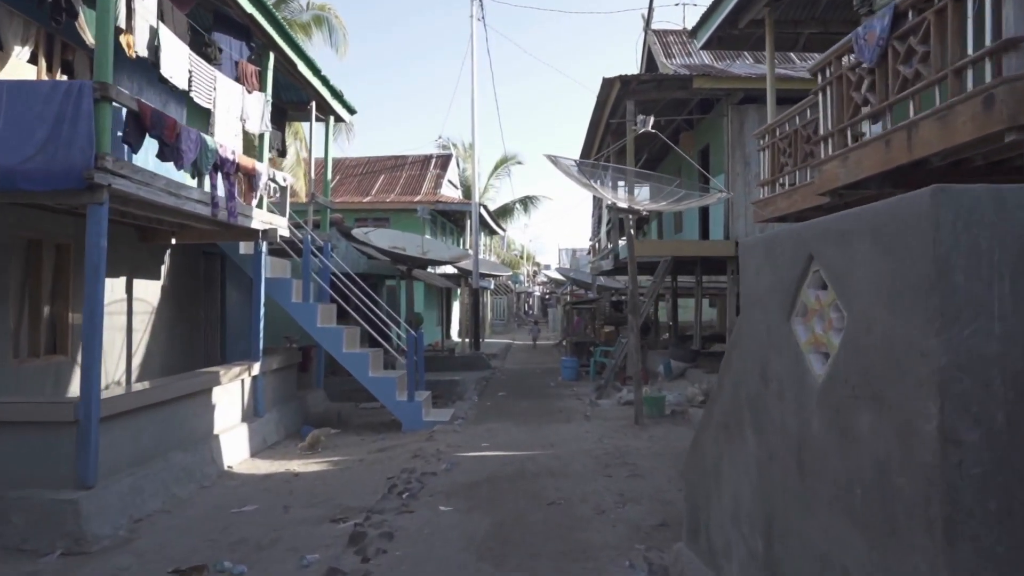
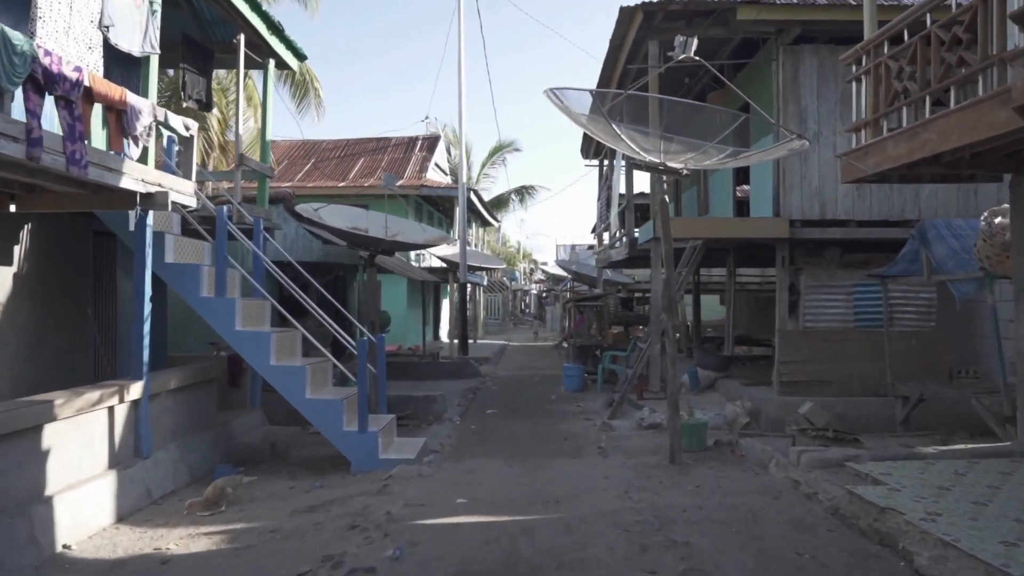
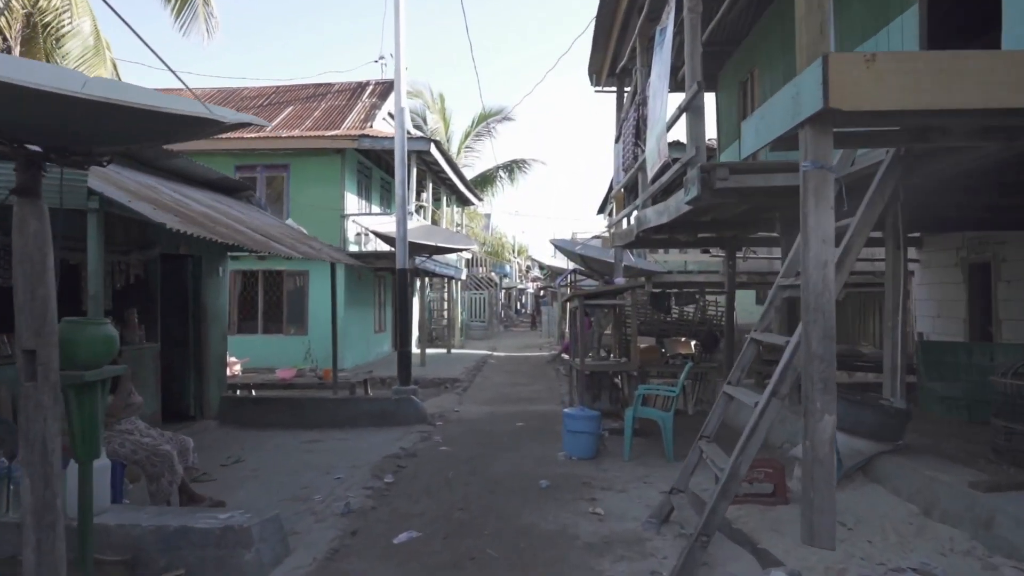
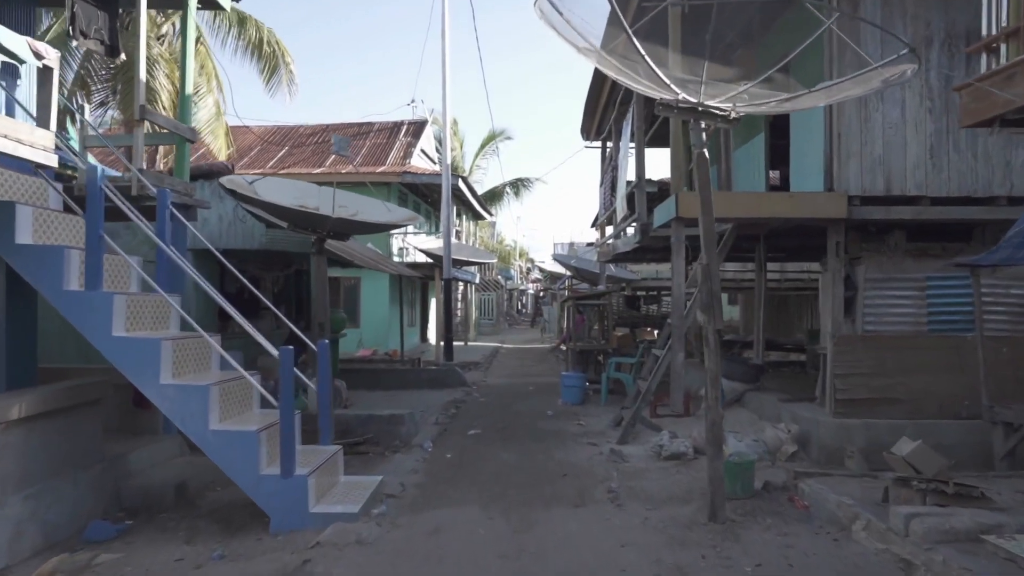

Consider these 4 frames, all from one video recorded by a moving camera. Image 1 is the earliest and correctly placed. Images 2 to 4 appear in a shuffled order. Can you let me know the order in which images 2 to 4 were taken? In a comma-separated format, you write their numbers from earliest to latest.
2, 4, 3
